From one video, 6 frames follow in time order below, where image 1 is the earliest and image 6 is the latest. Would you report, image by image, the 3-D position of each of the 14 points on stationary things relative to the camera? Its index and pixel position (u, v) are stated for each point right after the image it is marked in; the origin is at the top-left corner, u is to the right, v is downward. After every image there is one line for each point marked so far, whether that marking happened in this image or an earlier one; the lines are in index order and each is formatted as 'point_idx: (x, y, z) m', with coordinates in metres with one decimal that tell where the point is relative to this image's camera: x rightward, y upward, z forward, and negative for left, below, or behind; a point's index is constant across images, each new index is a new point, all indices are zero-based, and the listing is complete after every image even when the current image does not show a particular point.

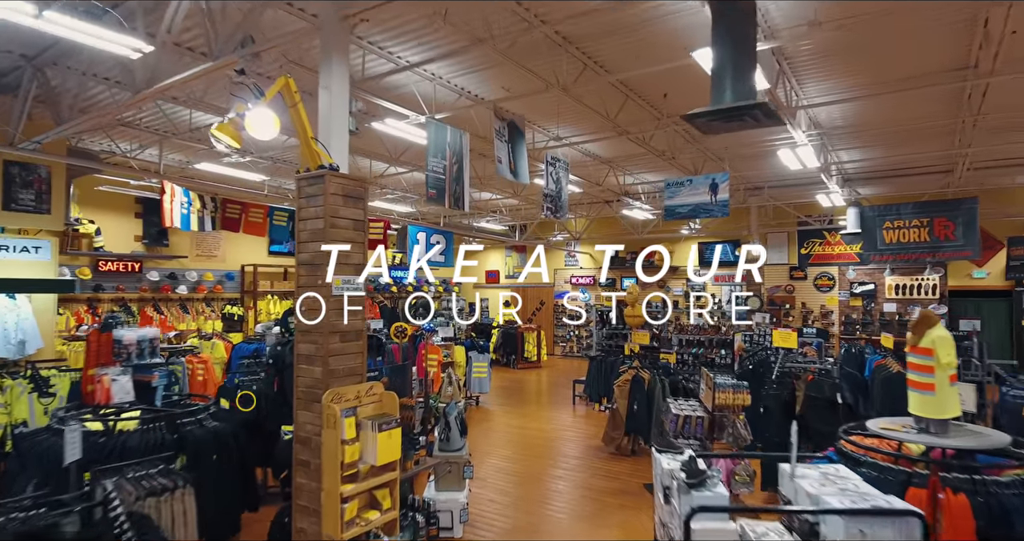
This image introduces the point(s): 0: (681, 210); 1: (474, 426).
0: (+1.9, +0.7, +6.9) m
1: (-0.6, -2.3, +8.8) m
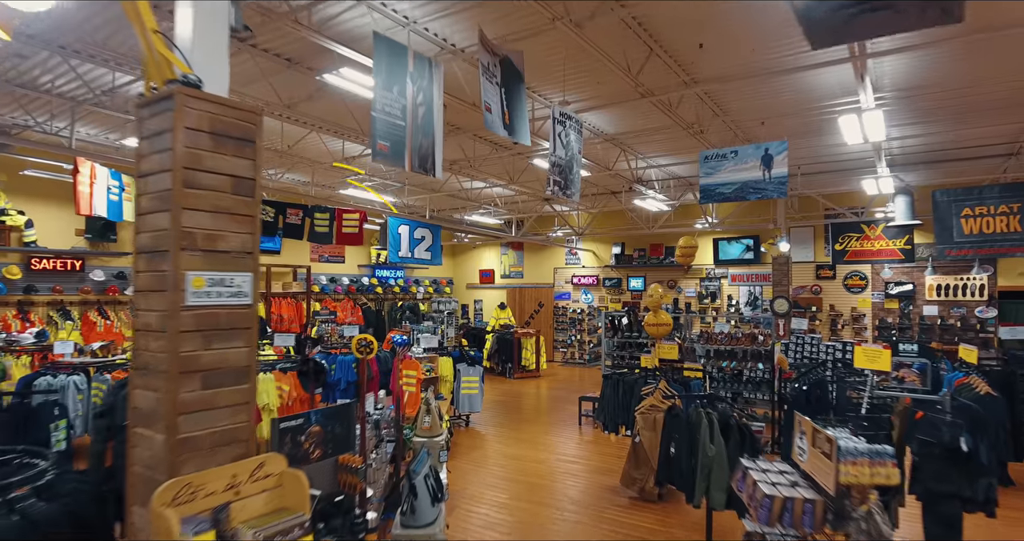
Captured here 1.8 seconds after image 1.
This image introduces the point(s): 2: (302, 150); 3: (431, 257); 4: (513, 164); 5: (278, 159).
0: (+1.9, +0.7, +5.4) m
1: (-0.6, -2.2, +7.3) m
2: (-3.2, +1.9, +9.3) m
3: (-1.5, +0.2, +11.1) m
4: (0.0, +1.7, +9.8) m
5: (-3.6, +1.8, +9.5) m
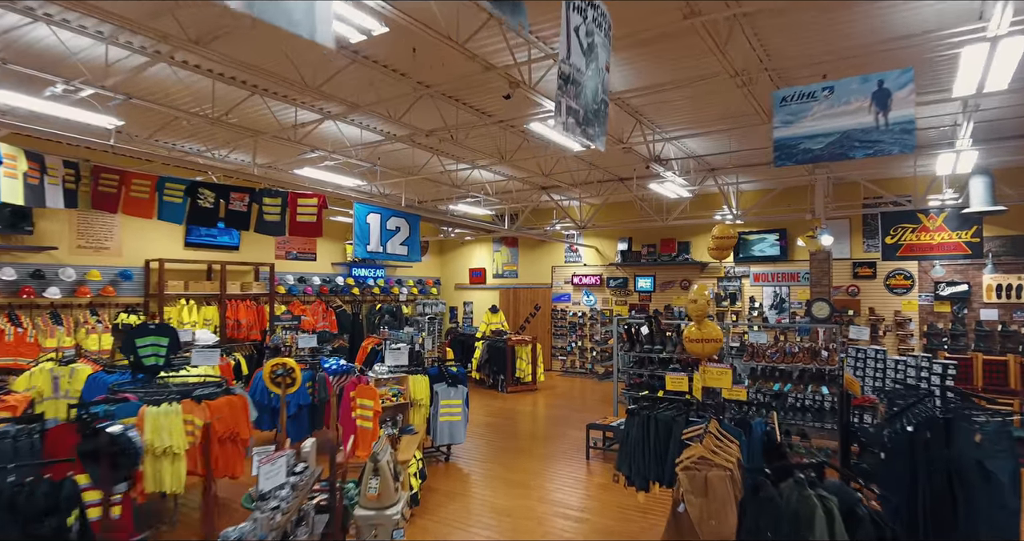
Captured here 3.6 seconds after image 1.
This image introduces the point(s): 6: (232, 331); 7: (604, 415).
0: (+1.8, +0.8, +3.6) m
1: (-0.7, -2.2, +5.6) m
2: (-3.3, +1.9, +7.5) m
3: (-1.6, +0.3, +9.3) m
4: (-0.1, +1.8, +8.0) m
5: (-3.7, +1.8, +7.7) m
6: (-5.3, -1.1, +11.4) m
7: (+1.5, -2.3, +9.6) m
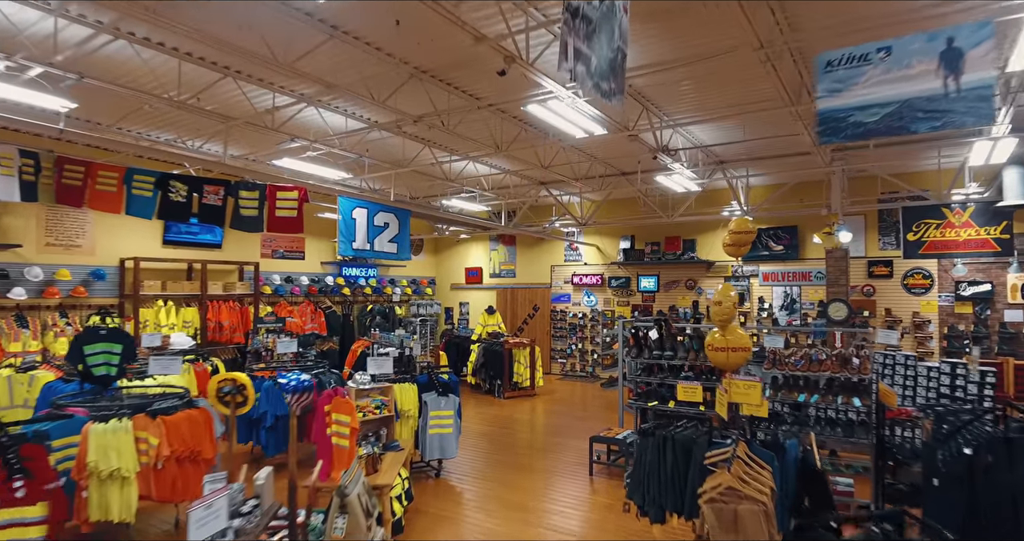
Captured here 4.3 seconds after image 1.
0: (+1.8, +0.8, +3.0) m
1: (-0.7, -2.2, +5.0) m
2: (-3.4, +1.9, +6.9) m
3: (-1.7, +0.3, +8.7) m
4: (-0.1, +1.8, +7.4) m
5: (-3.8, +1.8, +7.1) m
6: (-5.3, -1.1, +10.8) m
7: (+1.4, -2.3, +9.0) m
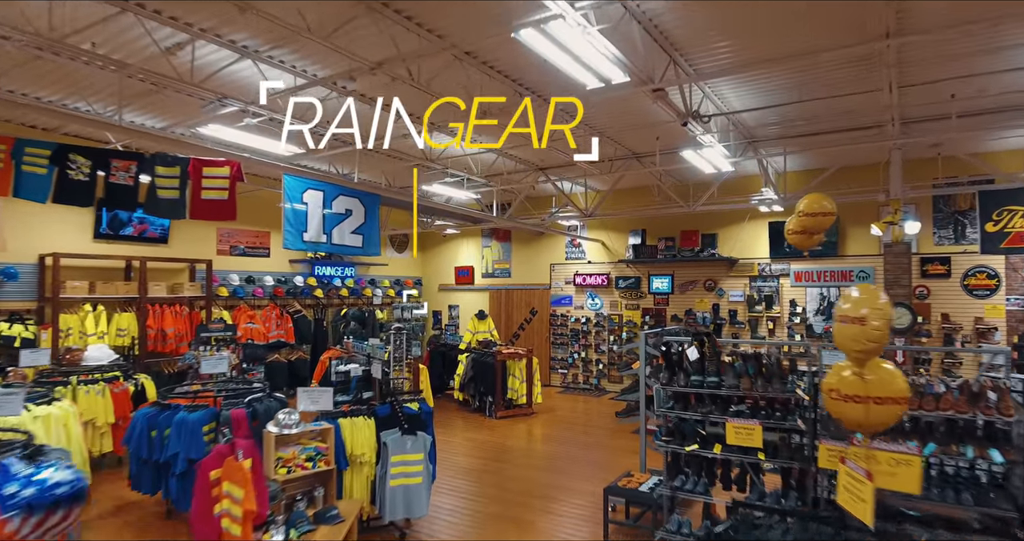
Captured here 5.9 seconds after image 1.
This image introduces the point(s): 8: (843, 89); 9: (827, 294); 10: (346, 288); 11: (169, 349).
0: (+1.7, +0.8, +1.5) m
1: (-0.8, -2.1, +3.4) m
2: (-3.5, +1.9, +5.3) m
3: (-1.7, +0.3, +7.1) m
4: (-0.2, +1.8, +5.9) m
5: (-3.9, +1.8, +5.5) m
6: (-5.4, -1.1, +9.2) m
7: (+1.3, -2.3, +7.5) m
8: (+3.3, +1.8, +6.1) m
9: (+5.0, -0.4, +9.6) m
10: (-3.4, -0.4, +12.3) m
11: (-5.3, -1.2, +9.3) m
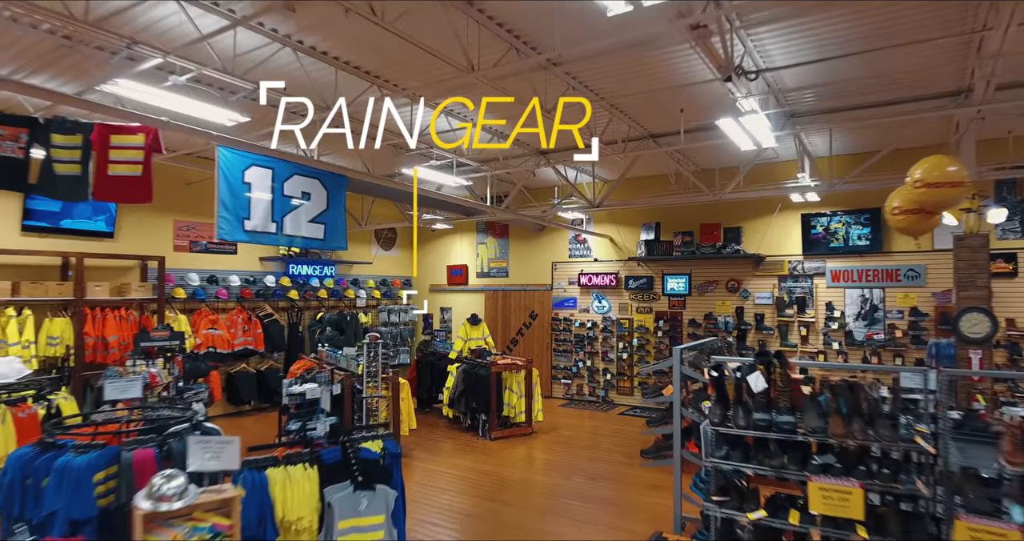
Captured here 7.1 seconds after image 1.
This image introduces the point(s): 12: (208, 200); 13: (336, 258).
0: (+1.7, +0.8, +0.2) m
1: (-0.9, -2.1, +2.1) m
2: (-3.5, +2.0, +4.0) m
3: (-1.8, +0.3, +5.9) m
4: (-0.3, +1.8, +4.6) m
5: (-3.9, +1.9, +4.3) m
6: (-5.5, -1.1, +7.9) m
7: (+1.3, -2.2, +6.2) m
8: (+3.3, +1.9, +4.8) m
9: (+5.0, -0.4, +8.4) m
10: (-3.4, -0.3, +11.1) m
11: (-5.3, -1.2, +8.1) m
12: (-4.9, +1.1, +9.8) m
13: (-3.3, +0.2, +11.4) m
